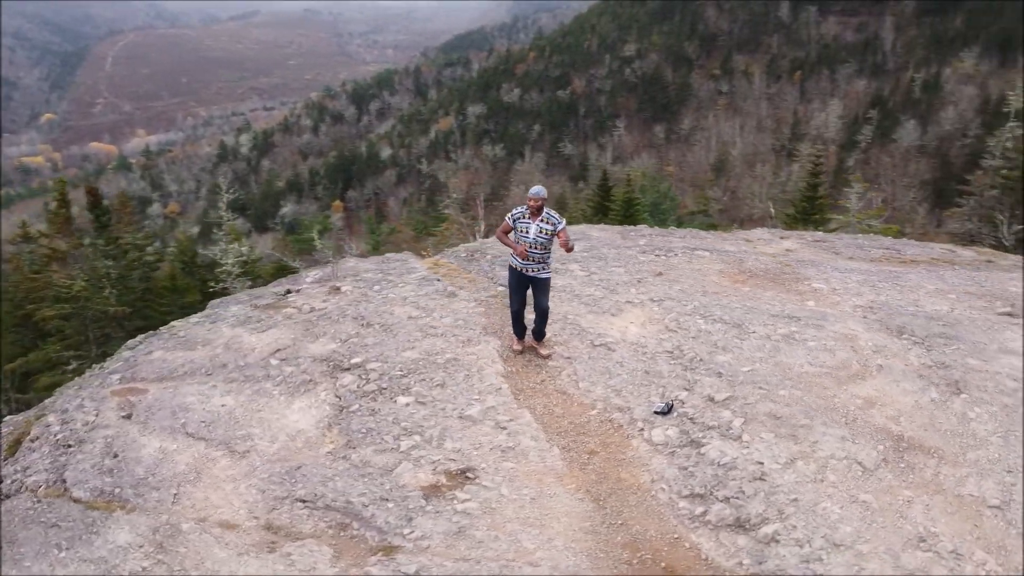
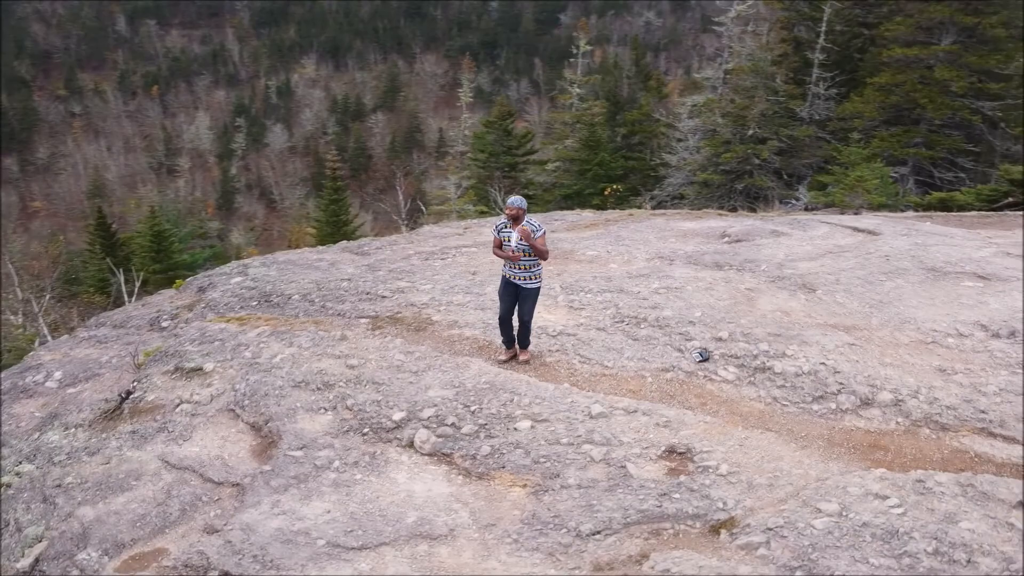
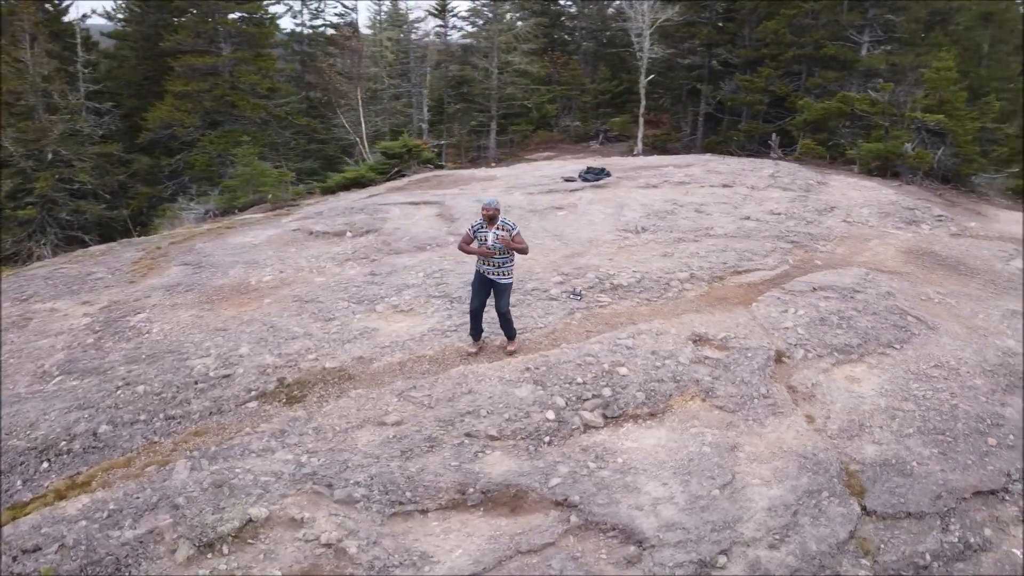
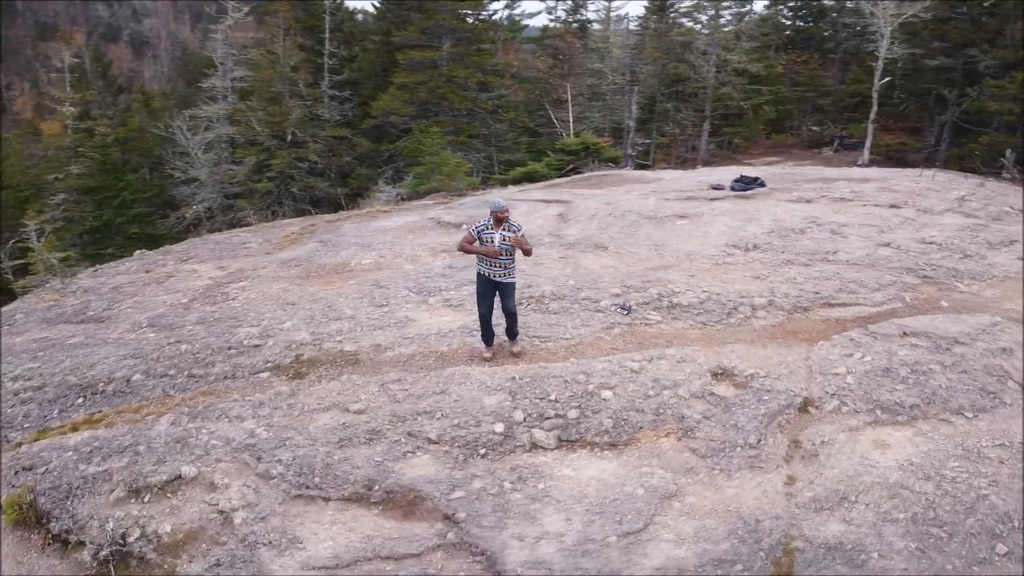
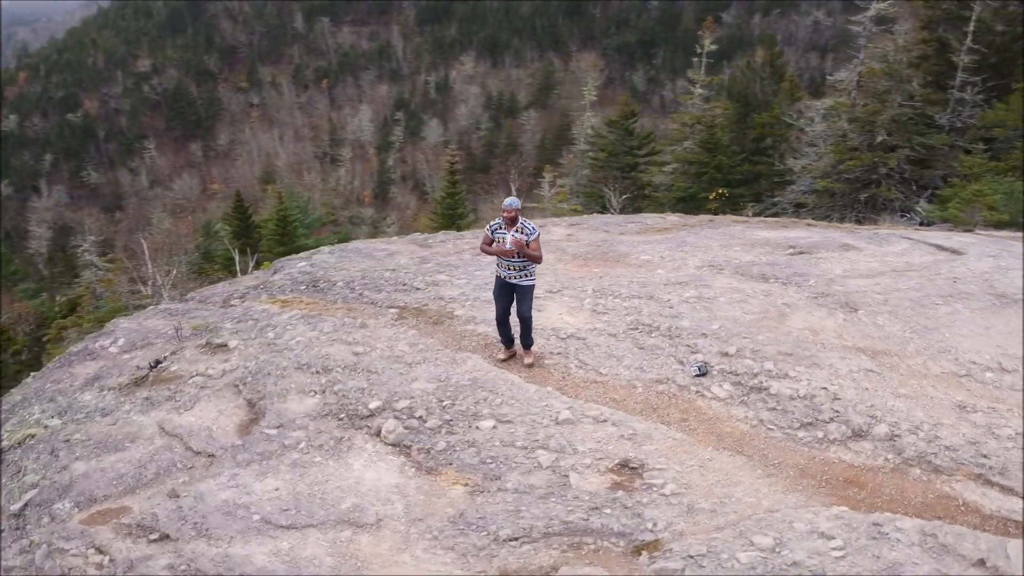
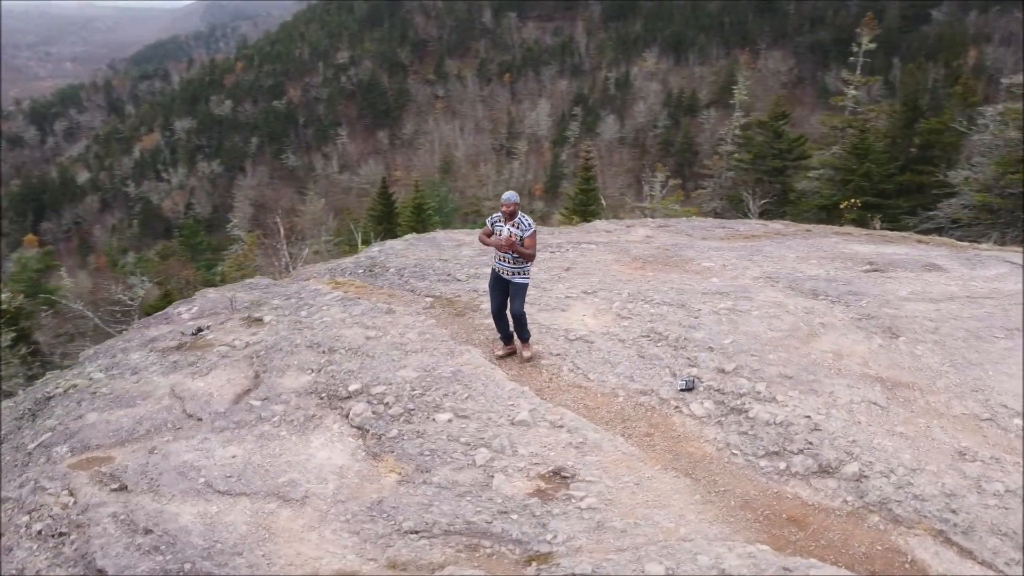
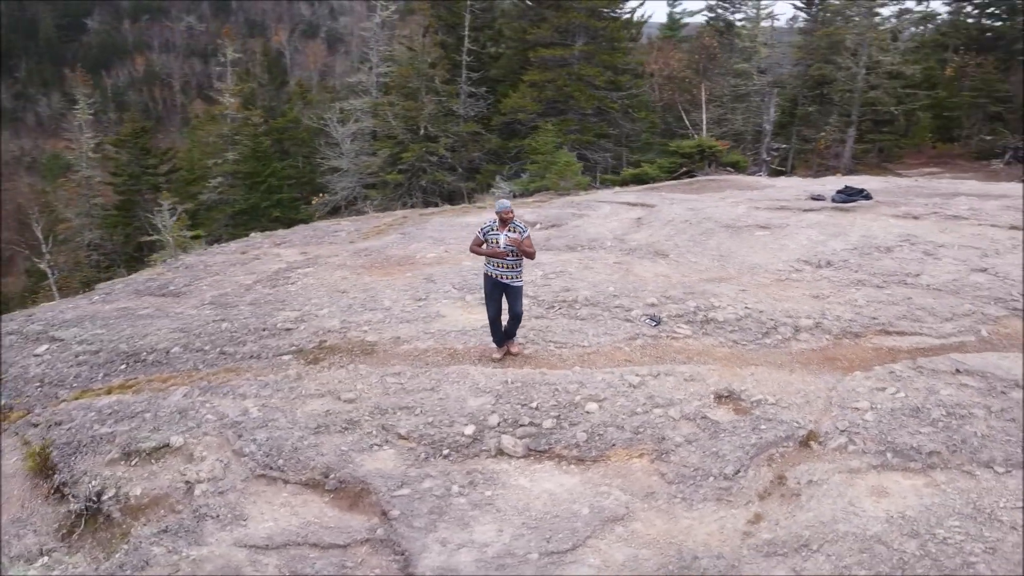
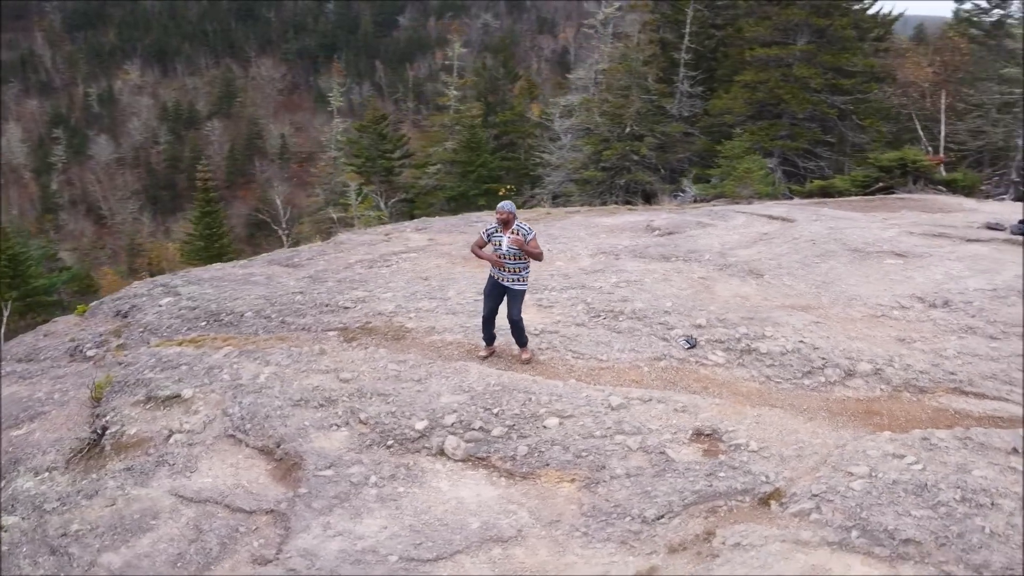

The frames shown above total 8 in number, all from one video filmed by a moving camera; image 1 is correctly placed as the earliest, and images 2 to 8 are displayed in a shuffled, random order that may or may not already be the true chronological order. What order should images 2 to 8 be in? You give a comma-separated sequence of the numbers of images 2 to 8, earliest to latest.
6, 5, 2, 8, 7, 4, 3
